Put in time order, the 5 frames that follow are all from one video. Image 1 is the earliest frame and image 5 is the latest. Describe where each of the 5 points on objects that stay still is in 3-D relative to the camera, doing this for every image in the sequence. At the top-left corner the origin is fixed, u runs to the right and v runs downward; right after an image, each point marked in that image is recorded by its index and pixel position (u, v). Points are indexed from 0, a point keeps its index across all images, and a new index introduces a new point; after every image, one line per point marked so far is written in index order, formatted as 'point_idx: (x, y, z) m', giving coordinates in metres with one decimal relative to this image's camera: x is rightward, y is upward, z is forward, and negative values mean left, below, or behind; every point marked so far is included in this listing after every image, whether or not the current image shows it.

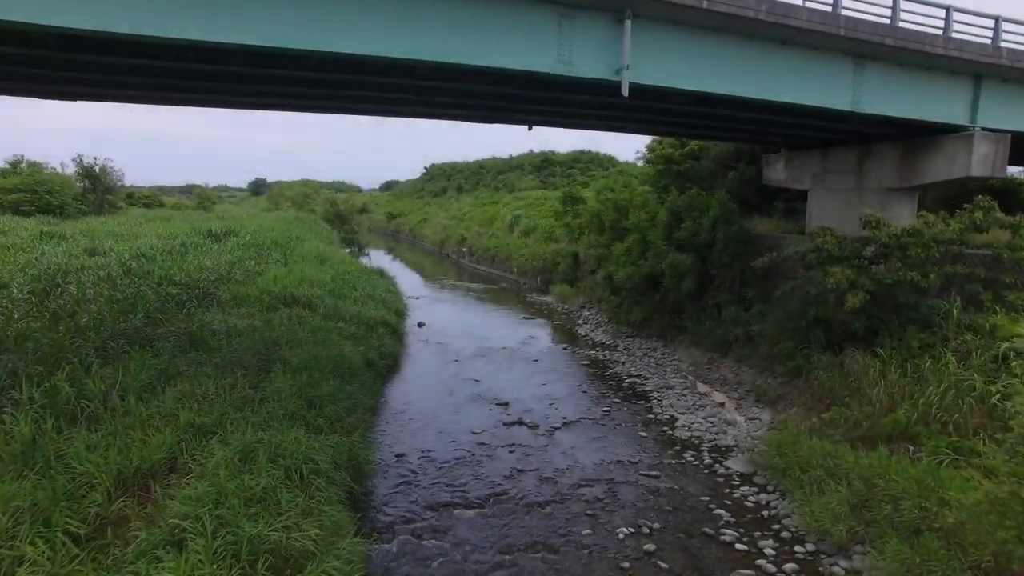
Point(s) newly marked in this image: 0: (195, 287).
0: (-7.6, +0.1, +11.1) m
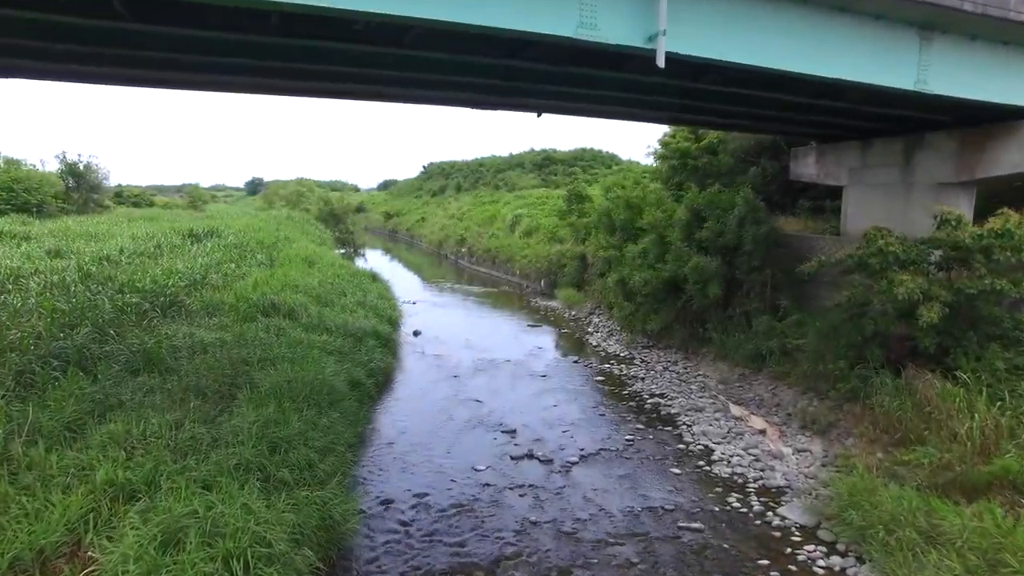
0: (-7.5, -0.1, +9.9) m
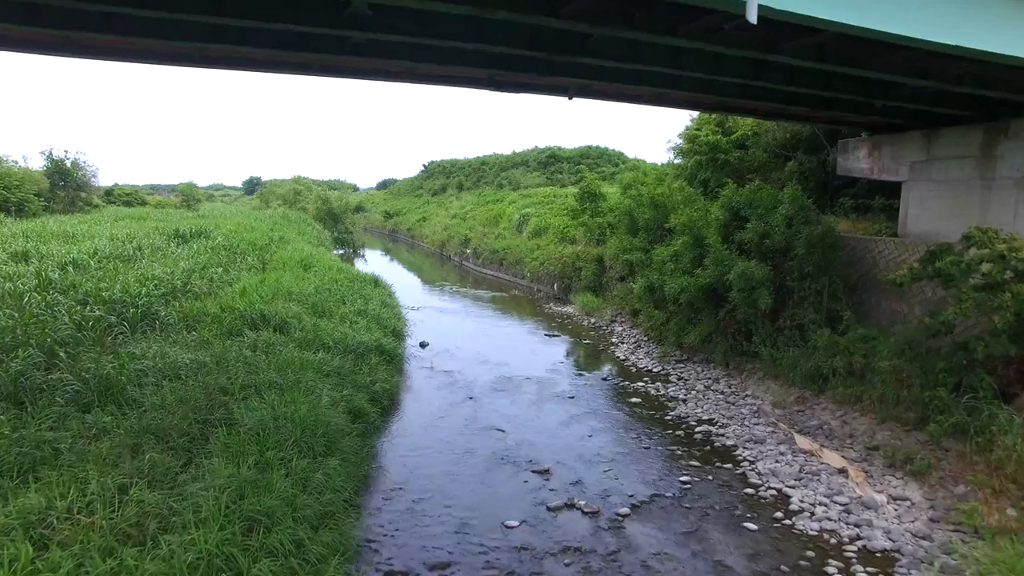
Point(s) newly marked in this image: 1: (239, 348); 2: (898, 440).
0: (-7.0, -0.3, +8.5) m
1: (-4.8, -1.0, +8.1) m
2: (+5.8, -2.3, +7.0) m
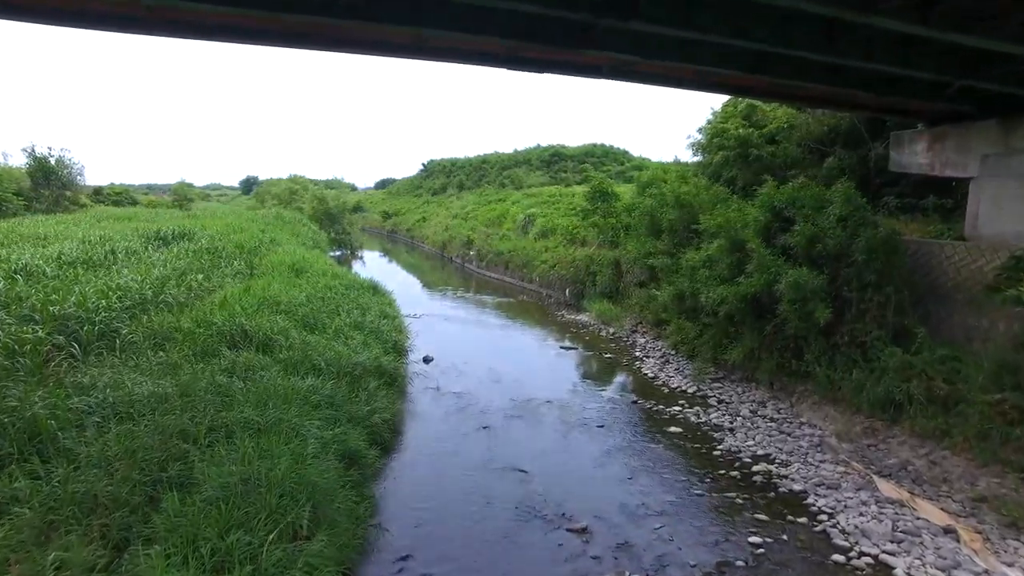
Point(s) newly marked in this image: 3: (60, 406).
0: (-6.7, -0.5, +7.2) m
1: (-4.4, -1.2, +6.8) m
2: (+6.2, -2.5, +5.7) m
3: (-5.0, -1.3, +5.1) m
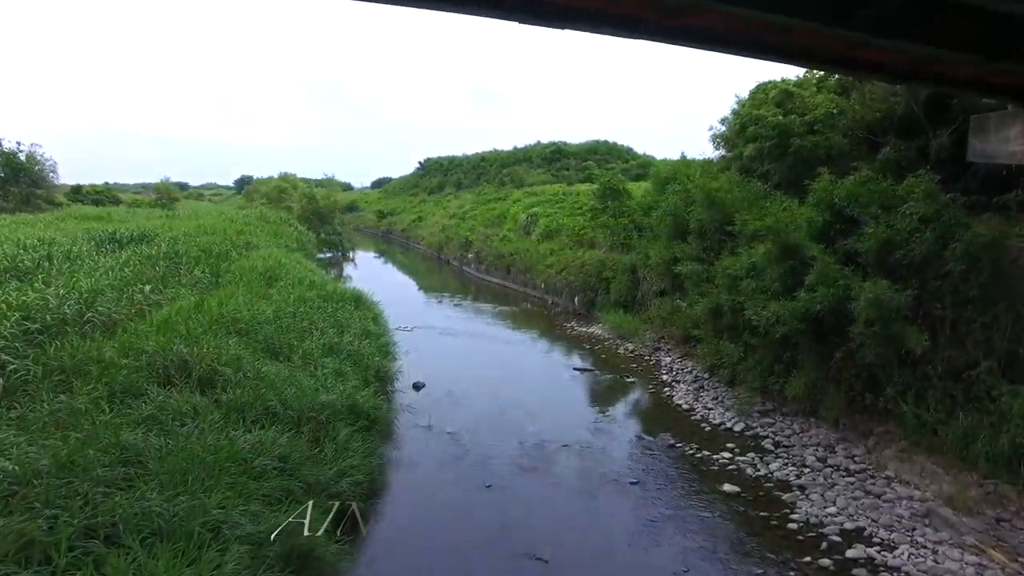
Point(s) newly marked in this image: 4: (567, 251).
0: (-6.5, -0.8, +5.4) m
1: (-4.3, -1.5, +5.0) m
2: (+6.3, -2.8, +4.0) m
3: (-4.9, -1.6, +3.3) m
4: (+2.2, +1.4, +18.4) m
